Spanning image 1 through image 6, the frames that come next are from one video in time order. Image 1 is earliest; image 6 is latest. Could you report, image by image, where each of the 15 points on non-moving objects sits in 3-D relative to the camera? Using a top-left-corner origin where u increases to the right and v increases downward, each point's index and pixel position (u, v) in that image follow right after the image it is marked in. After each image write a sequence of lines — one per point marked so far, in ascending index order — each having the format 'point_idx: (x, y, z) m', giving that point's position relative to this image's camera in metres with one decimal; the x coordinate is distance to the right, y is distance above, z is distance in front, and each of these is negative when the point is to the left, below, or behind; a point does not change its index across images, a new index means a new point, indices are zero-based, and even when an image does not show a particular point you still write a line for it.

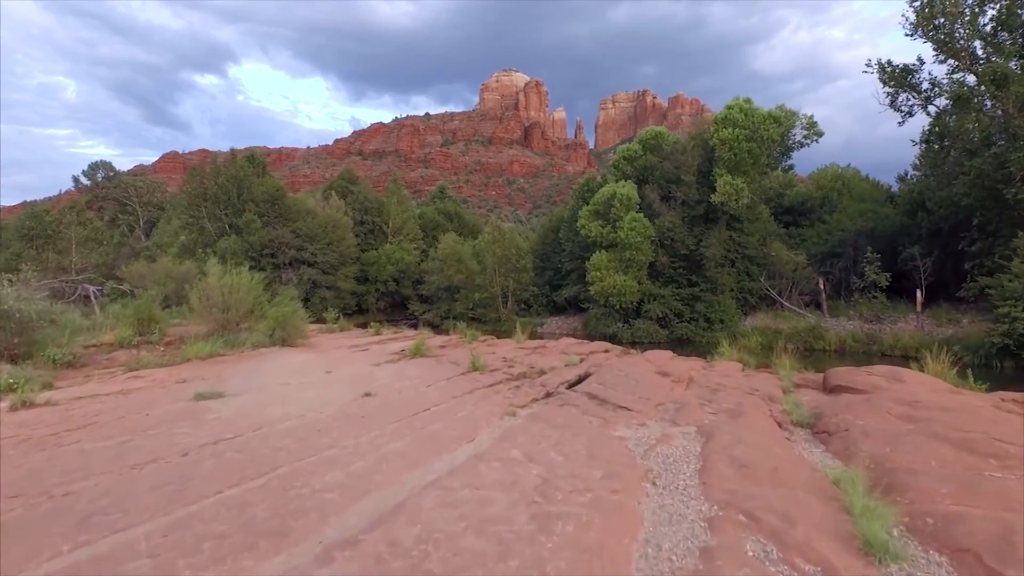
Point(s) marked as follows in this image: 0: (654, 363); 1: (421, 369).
0: (+4.0, -2.2, +14.7) m
1: (-2.3, -2.1, +13.3) m
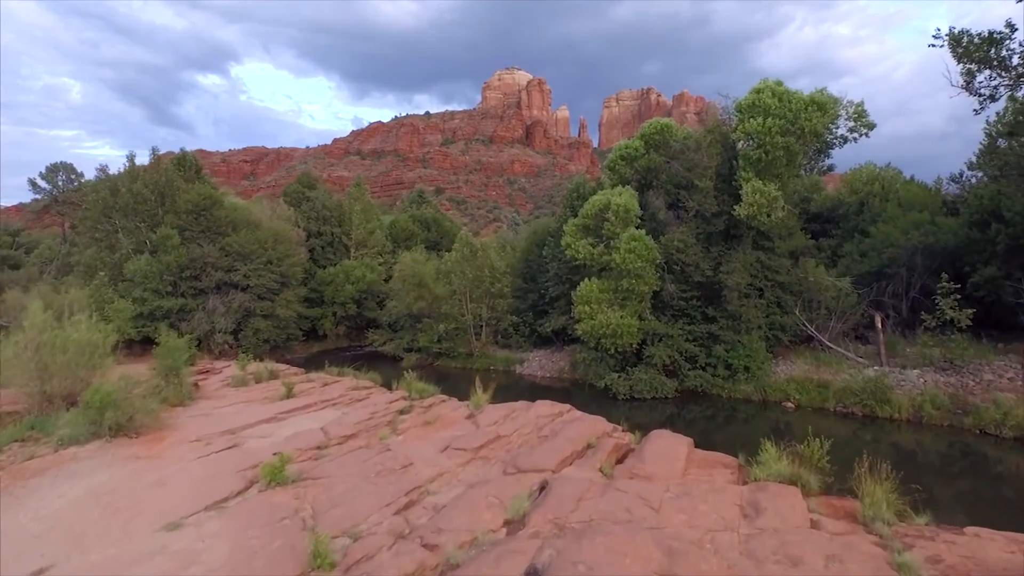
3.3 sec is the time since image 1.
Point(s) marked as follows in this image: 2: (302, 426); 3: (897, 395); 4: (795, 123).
0: (+2.4, -3.7, +8.5) m
1: (-4.0, -3.7, +7.2) m
2: (-6.0, -3.9, +14.6) m
3: (+13.5, -3.7, +18.1) m
4: (+10.8, +6.3, +19.6) m
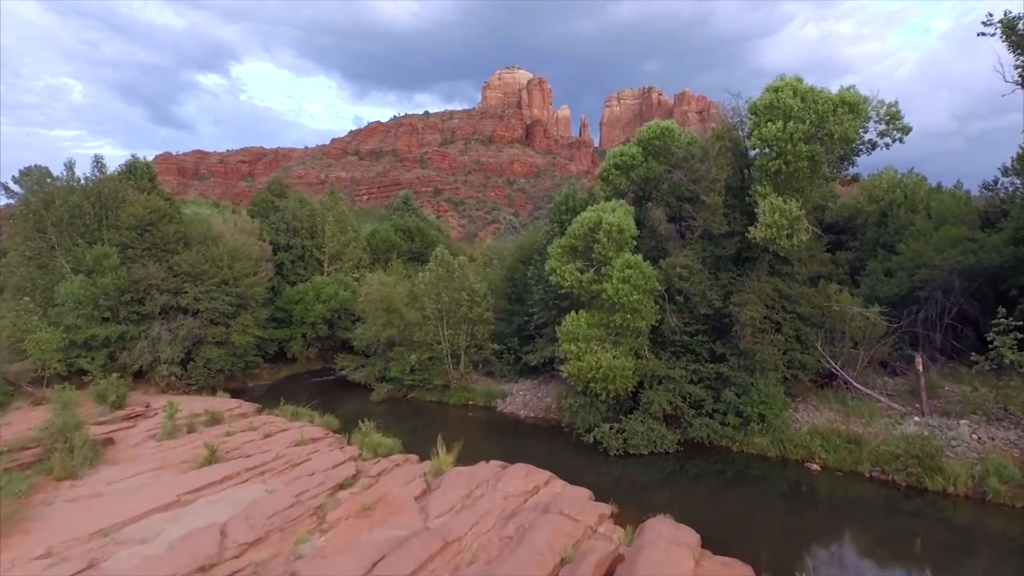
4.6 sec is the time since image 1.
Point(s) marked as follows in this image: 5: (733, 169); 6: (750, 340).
0: (+1.4, -5.0, +5.3) m
1: (-4.9, -5.0, +4.1) m
2: (-6.9, -5.1, +11.4) m
3: (+12.6, -4.9, +14.9) m
4: (+9.9, +5.1, +16.4) m
5: (+7.9, +4.2, +18.4) m
6: (+8.3, -1.8, +17.9) m
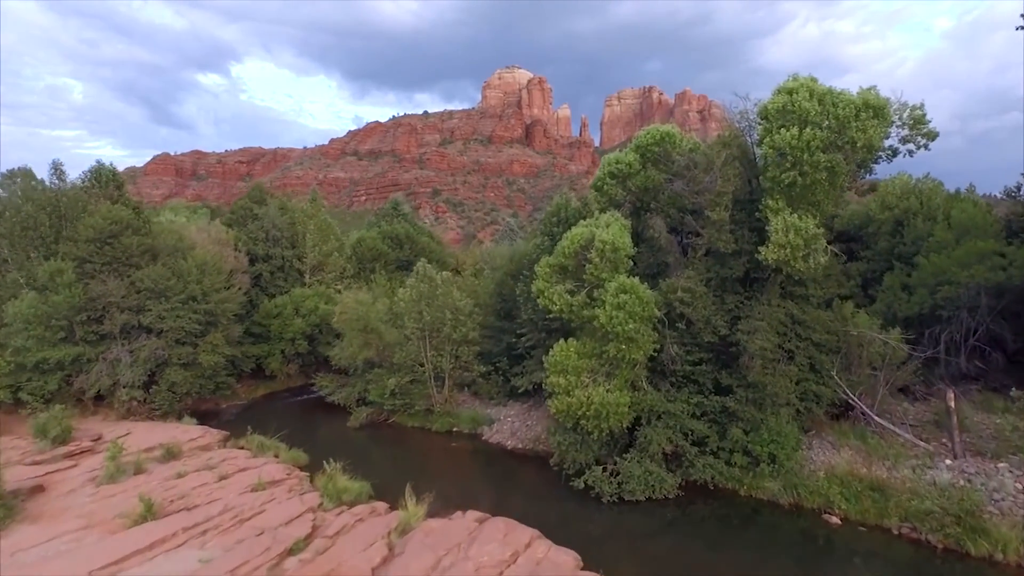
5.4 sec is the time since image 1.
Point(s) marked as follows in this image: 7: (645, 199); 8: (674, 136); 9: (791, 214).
0: (+0.9, -5.8, +3.4) m
1: (-5.5, -5.8, +2.2) m
2: (-7.5, -5.9, +9.6) m
3: (+12.0, -5.7, +13.0) m
4: (+9.3, +4.3, +14.5) m
5: (+7.3, +3.4, +16.5) m
6: (+7.7, -2.6, +16.0) m
7: (+5.0, +3.3, +19.2) m
8: (+5.9, +5.5, +18.6) m
9: (+8.1, +2.2, +14.9) m
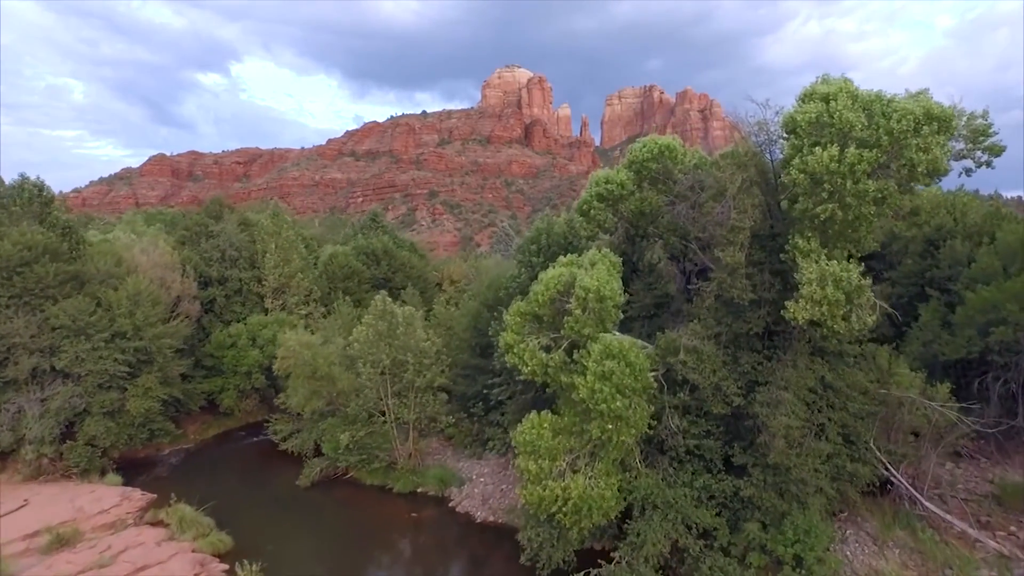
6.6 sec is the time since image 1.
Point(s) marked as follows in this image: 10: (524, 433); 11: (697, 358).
0: (-0.2, -7.3, +0.1) m
1: (-6.6, -7.3, -1.1) m
2: (-8.5, -7.4, +6.3) m
3: (+11.0, -7.2, +9.6) m
4: (+8.3, +2.8, +11.1) m
5: (+6.3, +2.0, +13.1) m
6: (+6.7, -4.1, +12.6) m
7: (+3.9, +1.9, +15.9) m
8: (+4.8, +4.0, +15.2) m
9: (+7.1, +0.7, +11.5) m
10: (+0.3, -3.6, +13.0) m
11: (+4.7, -1.7, +13.0) m
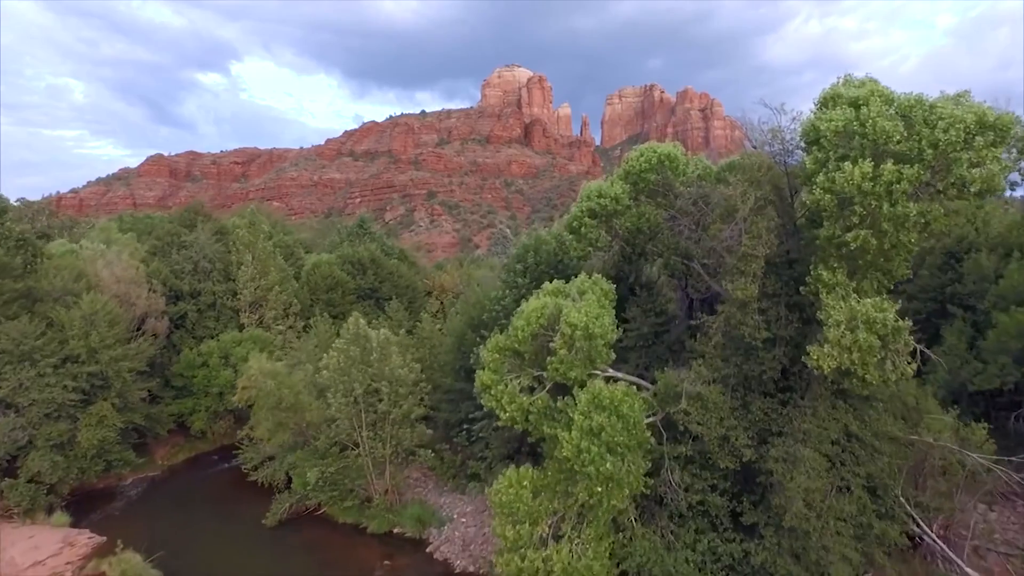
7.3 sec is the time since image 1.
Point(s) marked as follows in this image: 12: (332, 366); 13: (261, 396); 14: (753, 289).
0: (-0.8, -8.0, -1.7) m
1: (-7.1, -8.1, -2.9) m
2: (-9.1, -8.2, +4.5) m
3: (+10.5, -7.9, +7.8) m
4: (+7.7, +2.1, +9.3) m
5: (+5.7, +1.2, +11.3) m
6: (+6.1, -4.8, +10.8) m
7: (+3.4, +1.1, +14.0) m
8: (+4.3, +3.3, +13.4) m
9: (+6.5, -0.1, +9.7) m
10: (-0.2, -4.4, +11.2) m
11: (+4.1, -2.5, +11.2) m
12: (-6.4, -2.8, +18.2) m
13: (-9.3, -4.0, +19.1) m
14: (+5.0, 0.0, +10.7) m
